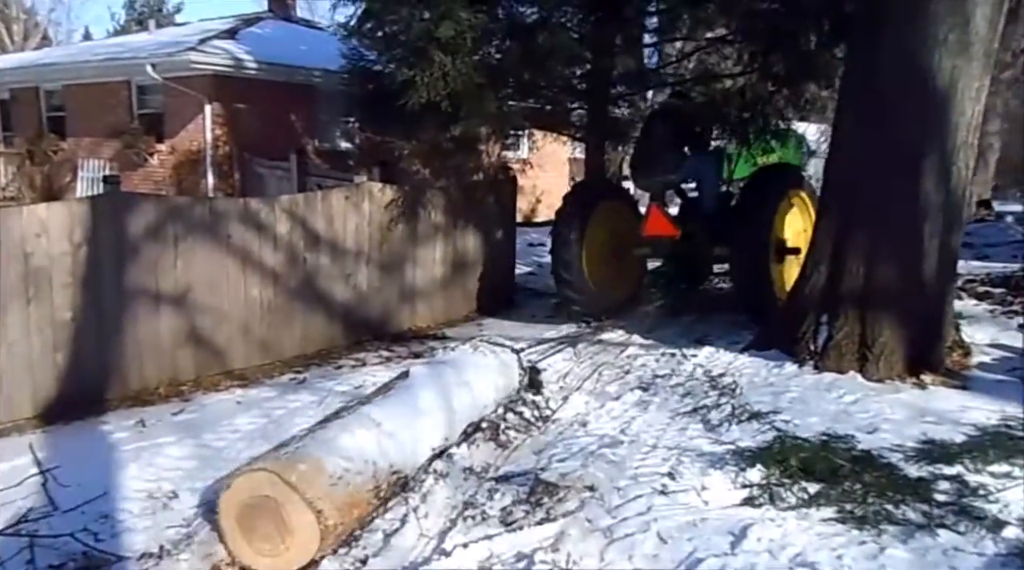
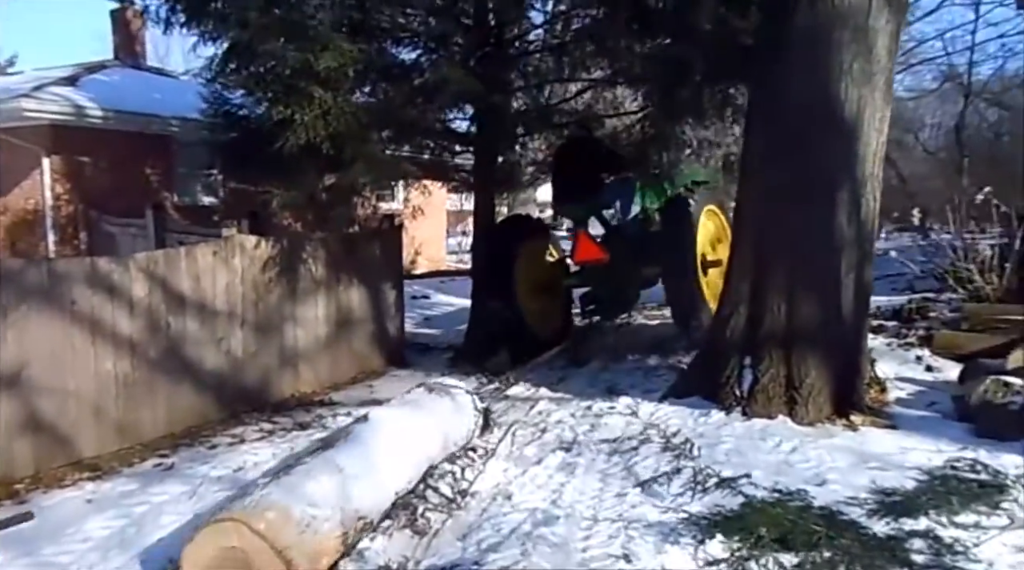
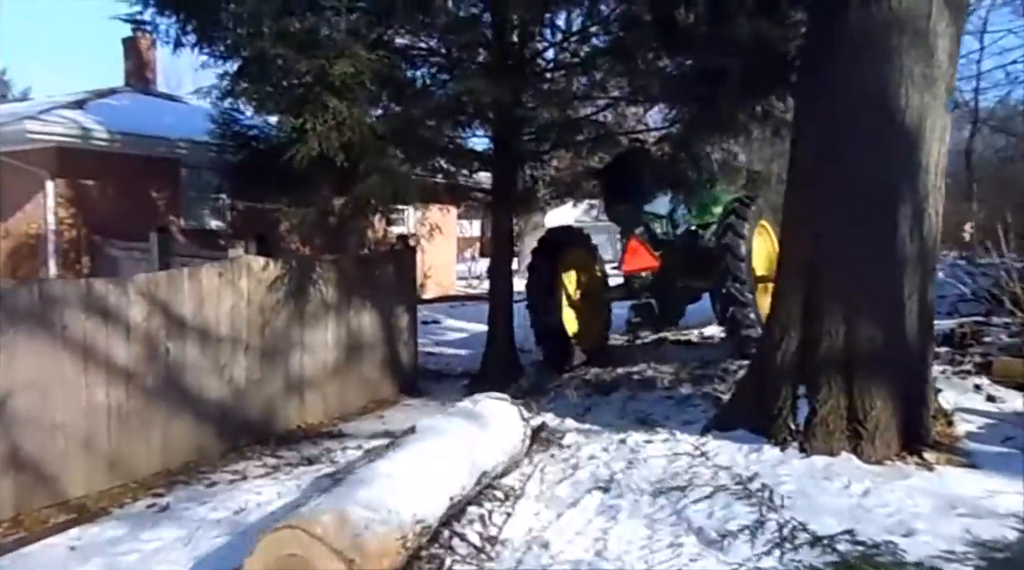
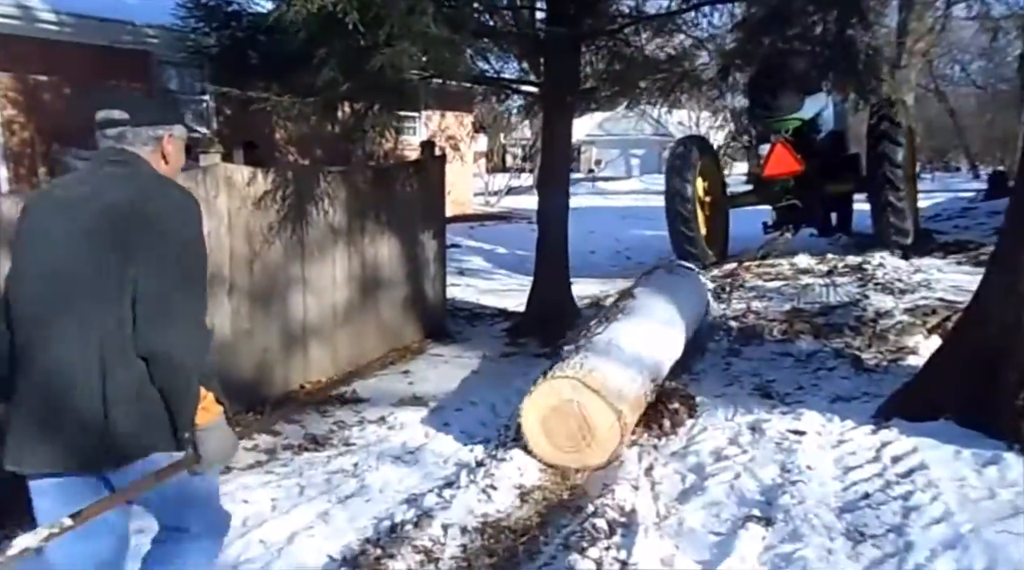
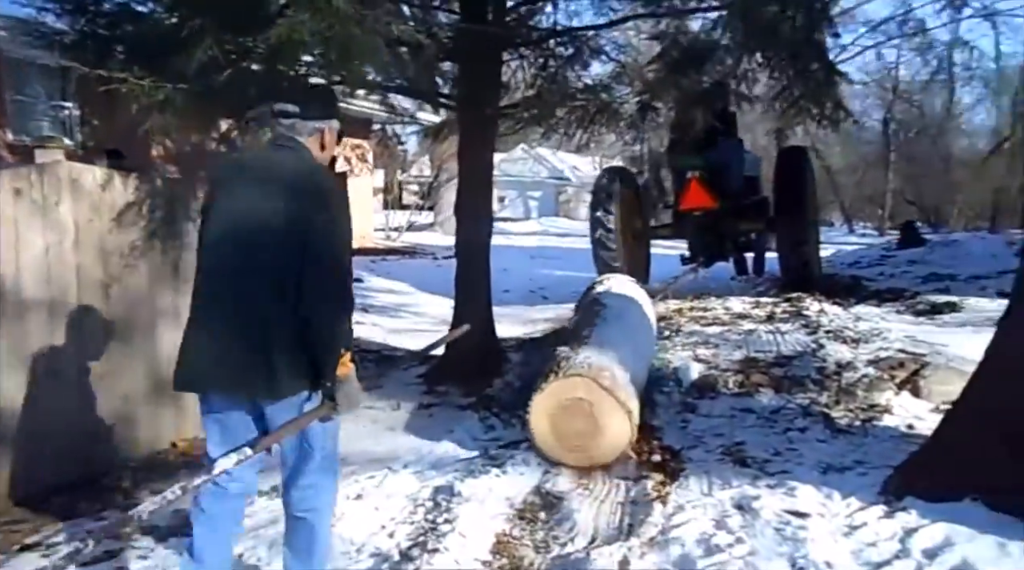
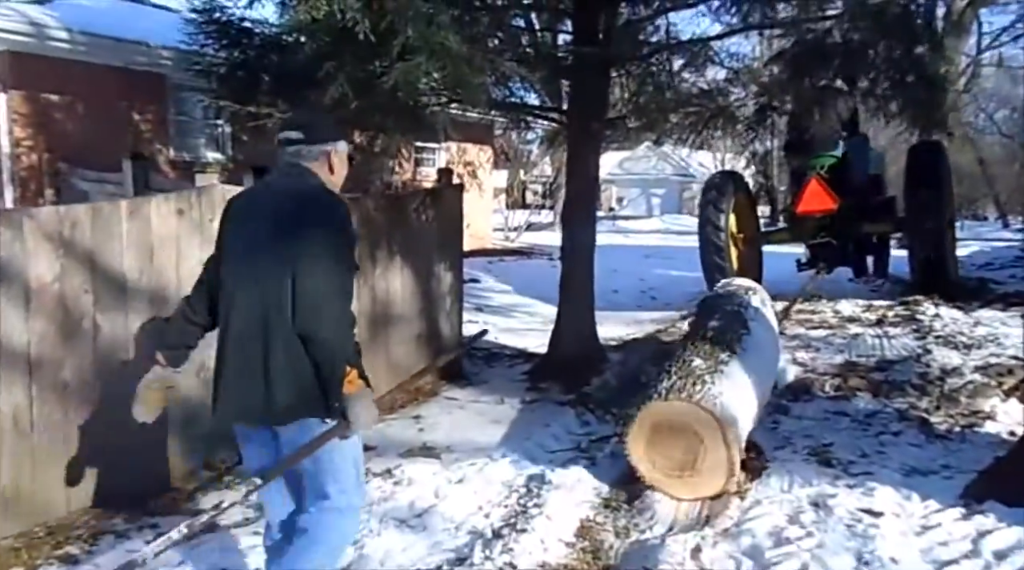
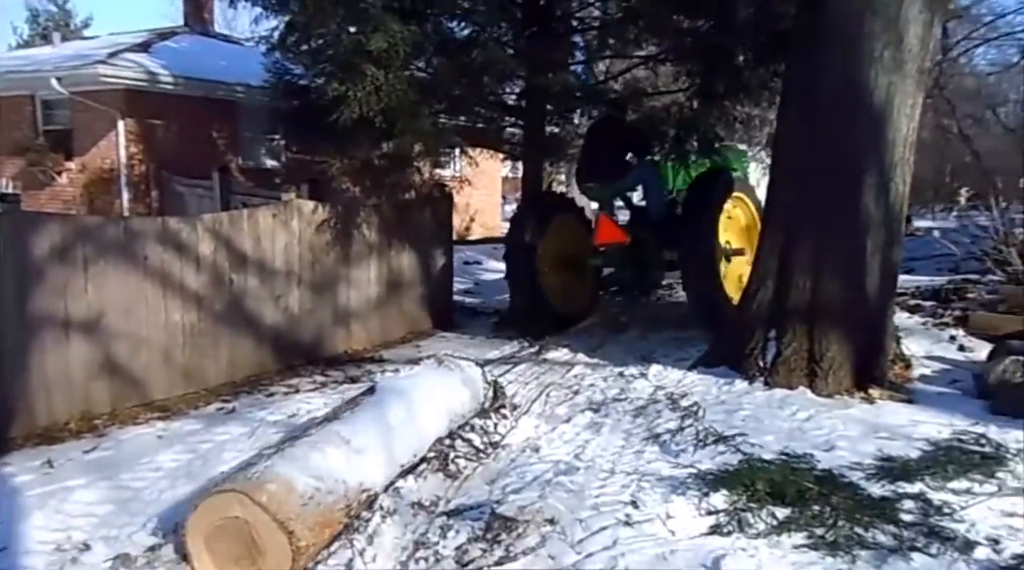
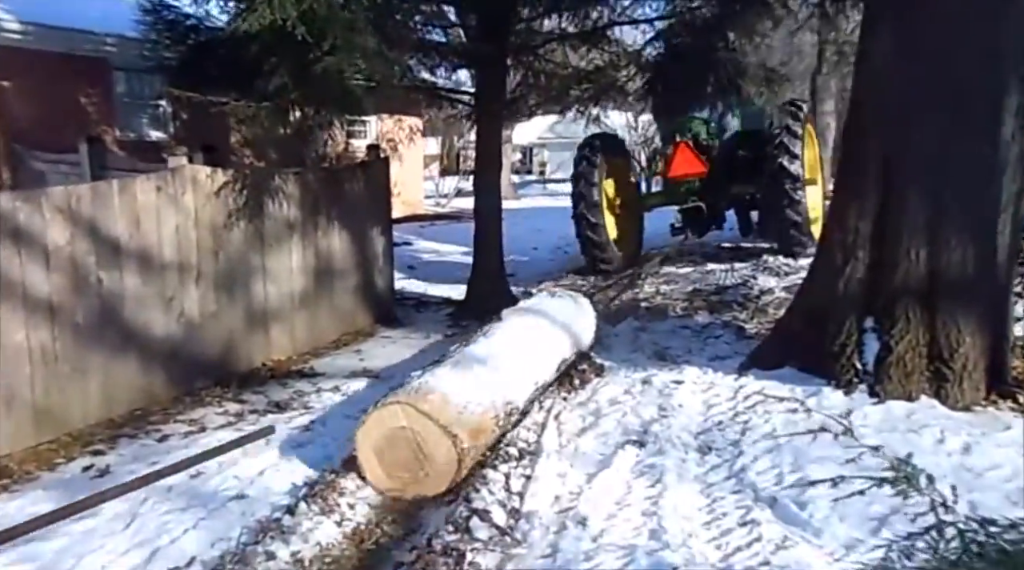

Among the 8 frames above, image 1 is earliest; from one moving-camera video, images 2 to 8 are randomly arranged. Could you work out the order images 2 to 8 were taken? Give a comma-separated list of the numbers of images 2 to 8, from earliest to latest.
7, 2, 3, 8, 4, 6, 5
